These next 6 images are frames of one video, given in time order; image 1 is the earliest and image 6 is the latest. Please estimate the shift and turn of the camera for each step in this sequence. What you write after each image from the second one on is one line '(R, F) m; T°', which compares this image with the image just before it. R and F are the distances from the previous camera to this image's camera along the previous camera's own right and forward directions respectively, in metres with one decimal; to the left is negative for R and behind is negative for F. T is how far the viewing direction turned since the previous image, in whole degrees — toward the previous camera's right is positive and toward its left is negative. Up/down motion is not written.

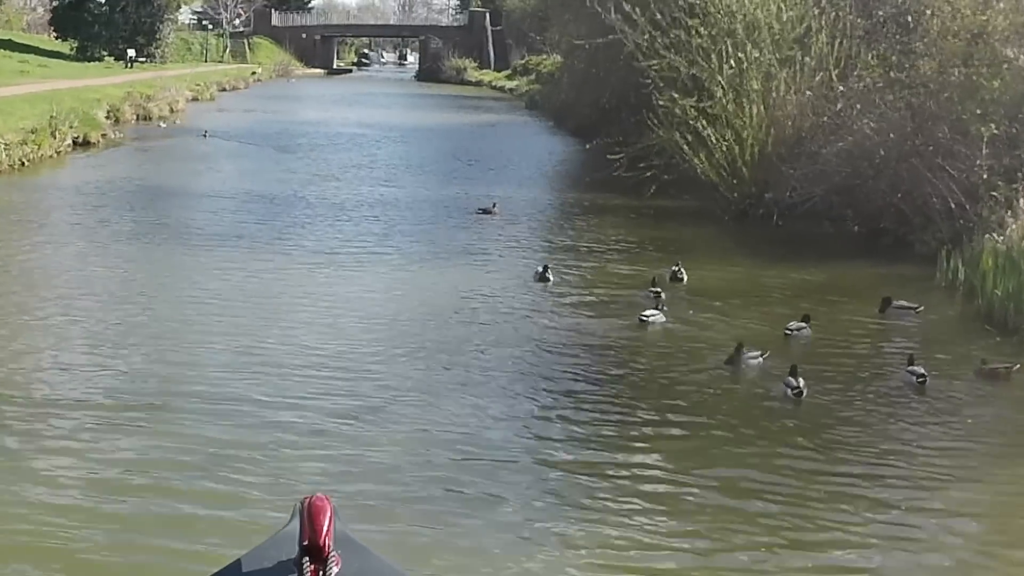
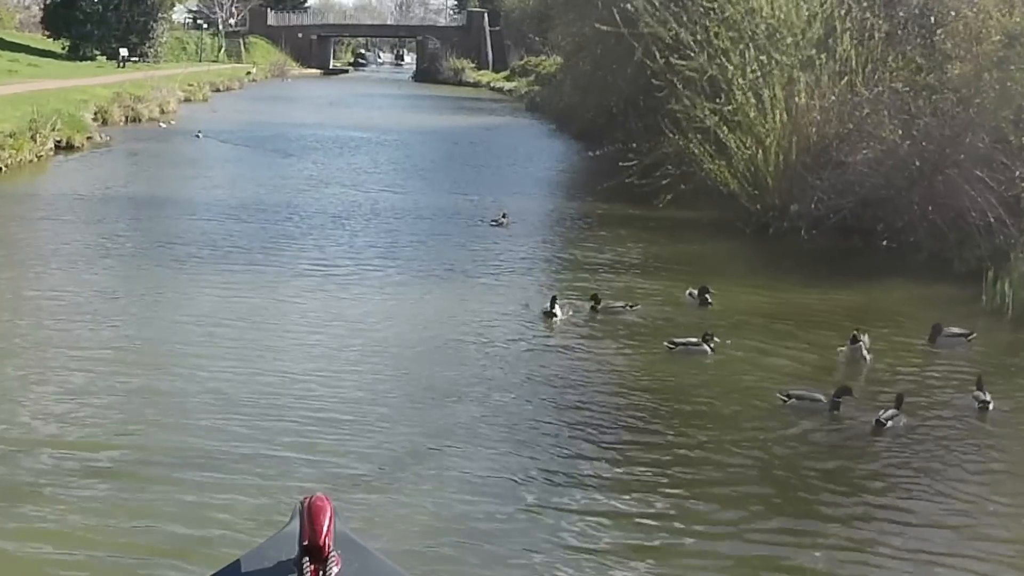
(-0.2, +1.1) m; 0°
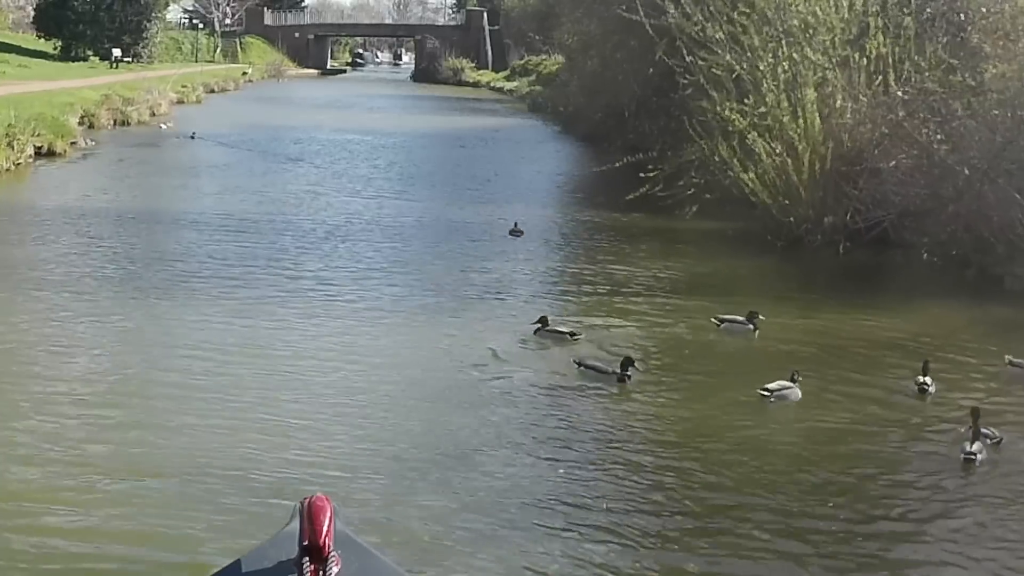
(-0.2, +1.2) m; 0°
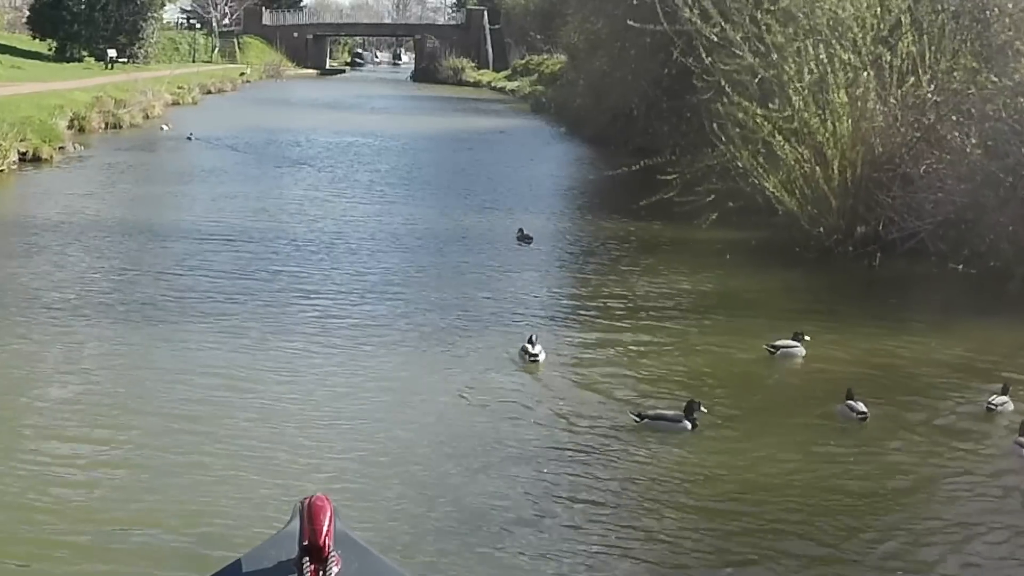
(-0.1, +0.9) m; 0°
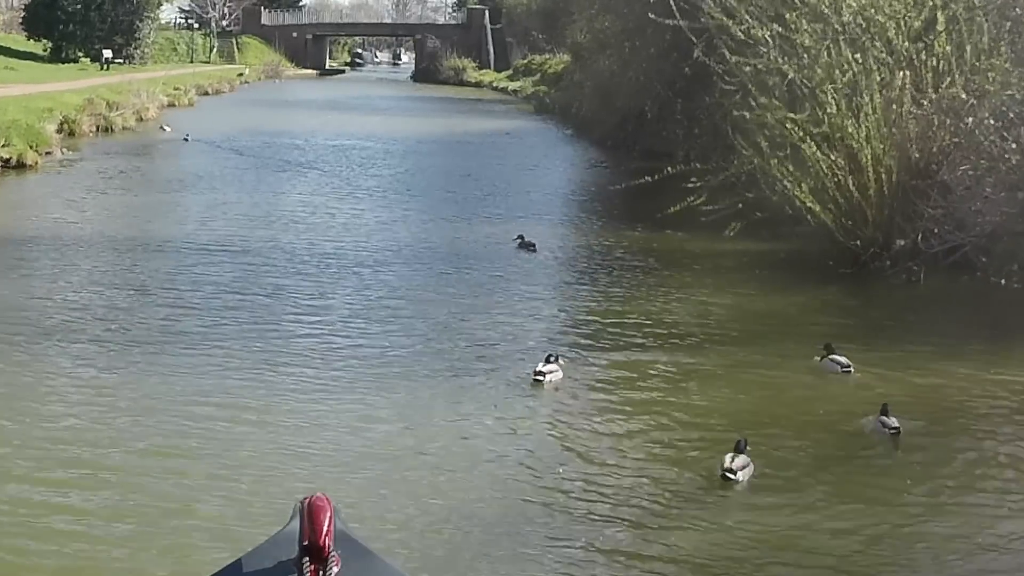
(-0.1, +1.0) m; 0°
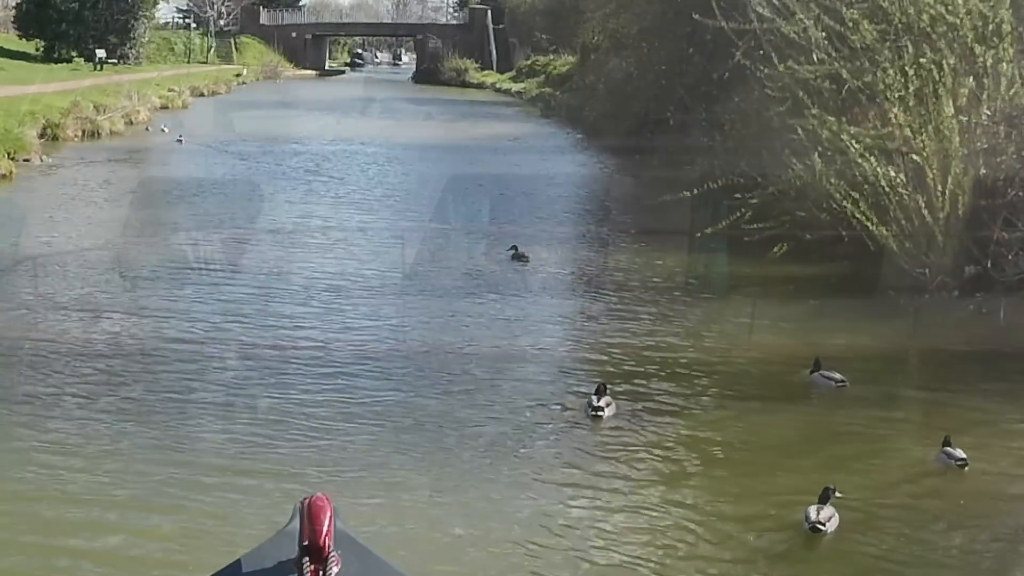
(-0.3, +1.5) m; 0°
